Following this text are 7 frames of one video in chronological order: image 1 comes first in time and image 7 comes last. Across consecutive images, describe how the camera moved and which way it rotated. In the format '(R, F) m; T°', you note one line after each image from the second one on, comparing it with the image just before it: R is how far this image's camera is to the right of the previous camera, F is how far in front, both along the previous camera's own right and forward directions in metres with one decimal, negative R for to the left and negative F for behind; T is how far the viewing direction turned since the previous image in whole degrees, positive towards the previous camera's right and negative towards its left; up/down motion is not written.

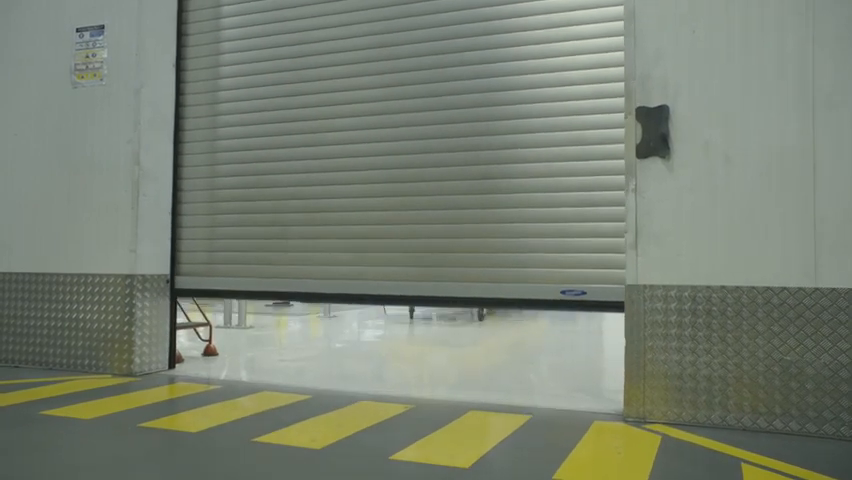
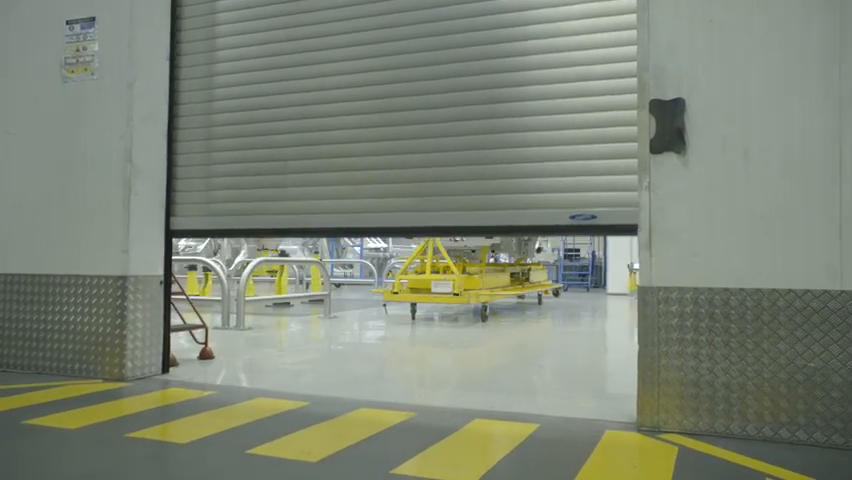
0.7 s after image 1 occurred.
(0.0, +0.1) m; 0°
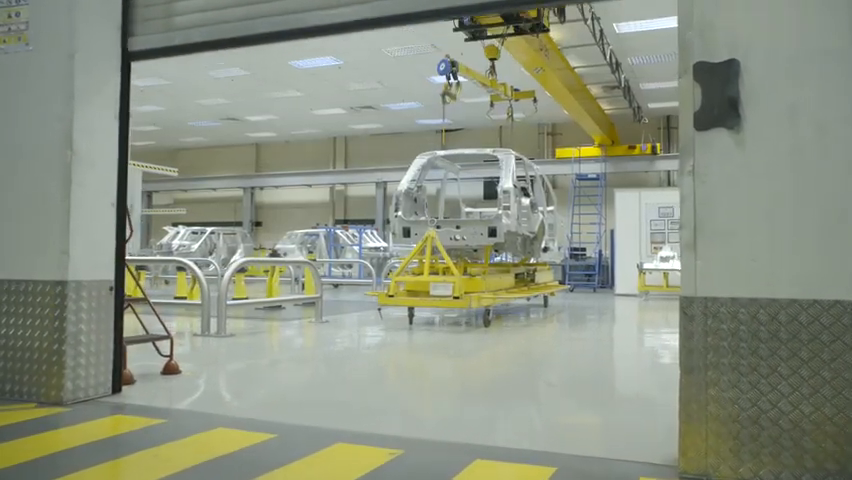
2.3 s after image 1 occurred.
(0.0, +0.5) m; 0°
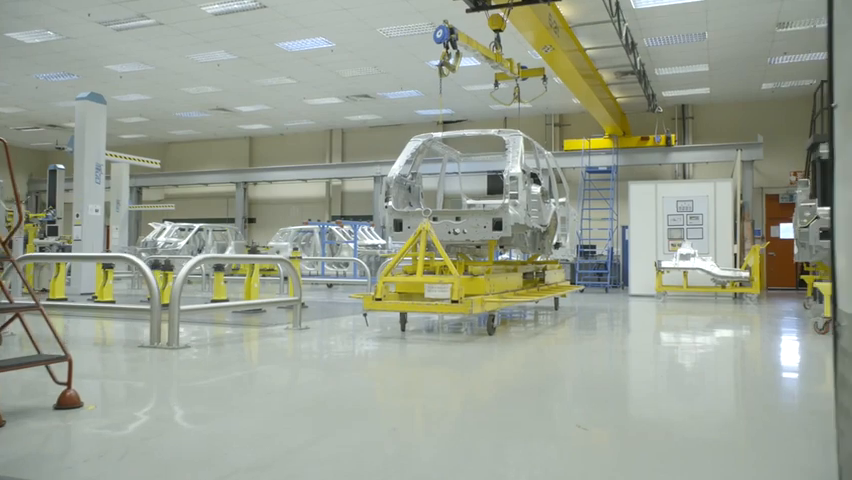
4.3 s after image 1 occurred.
(+0.1, +0.9) m; 0°
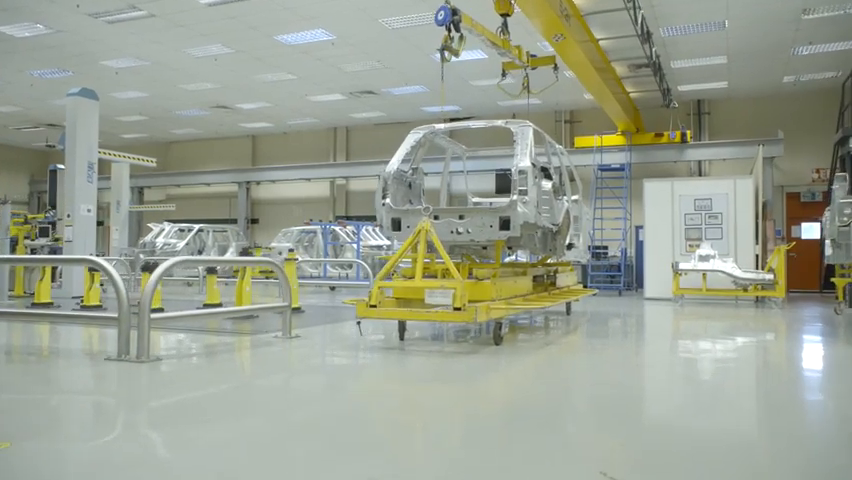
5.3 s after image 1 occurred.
(+0.1, +0.5) m; -1°
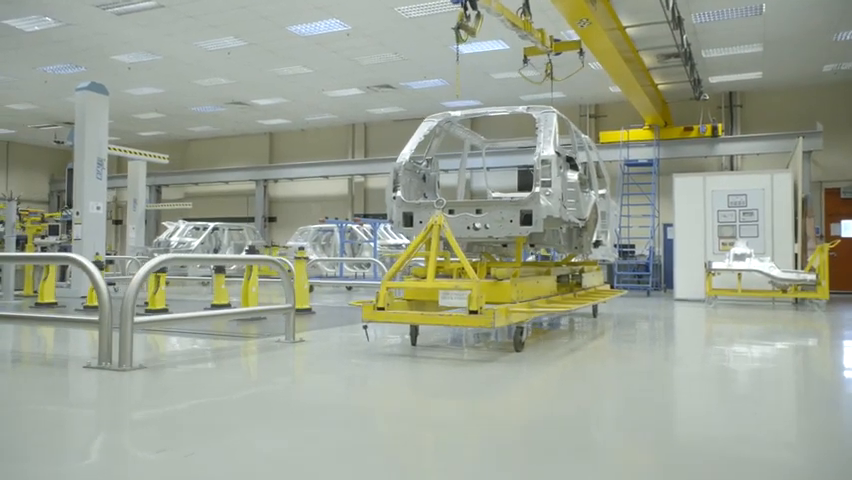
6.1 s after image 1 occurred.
(+0.1, +0.4) m; -2°
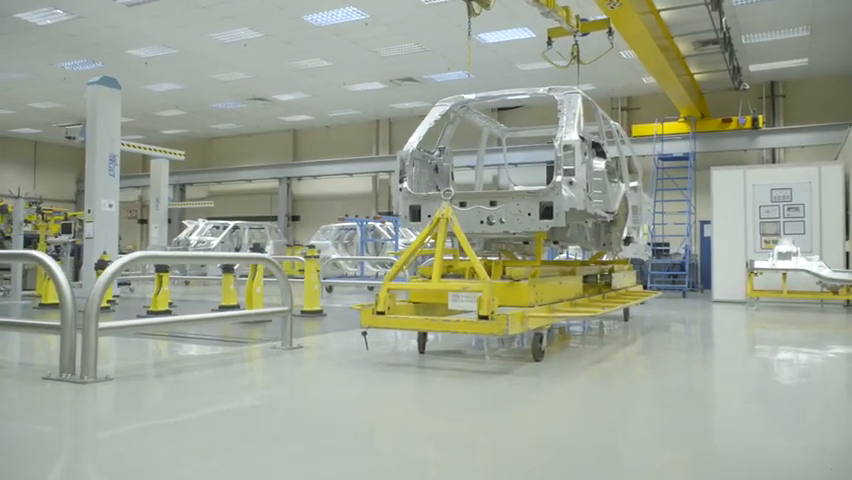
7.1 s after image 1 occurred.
(+0.1, +0.5) m; -3°
